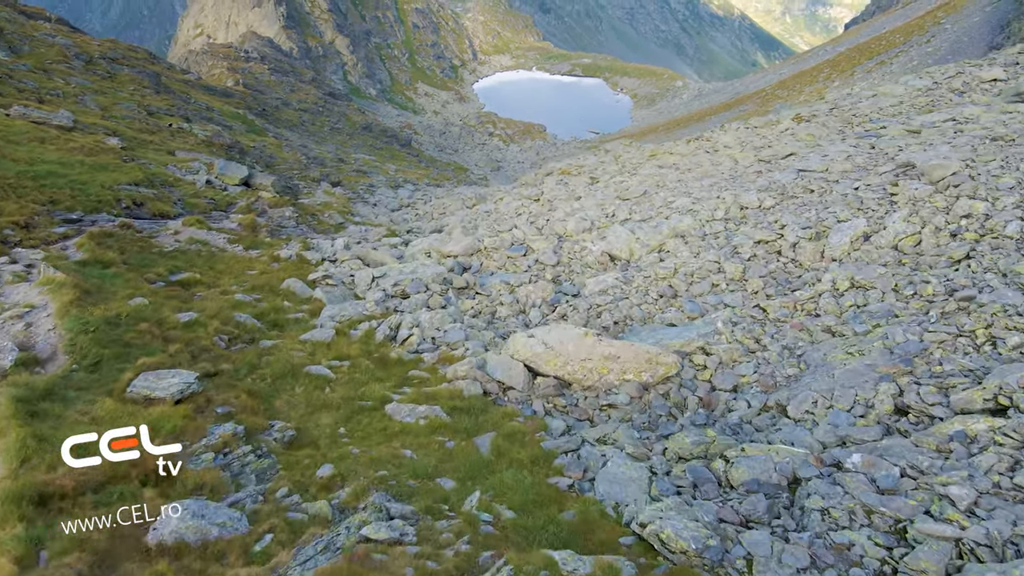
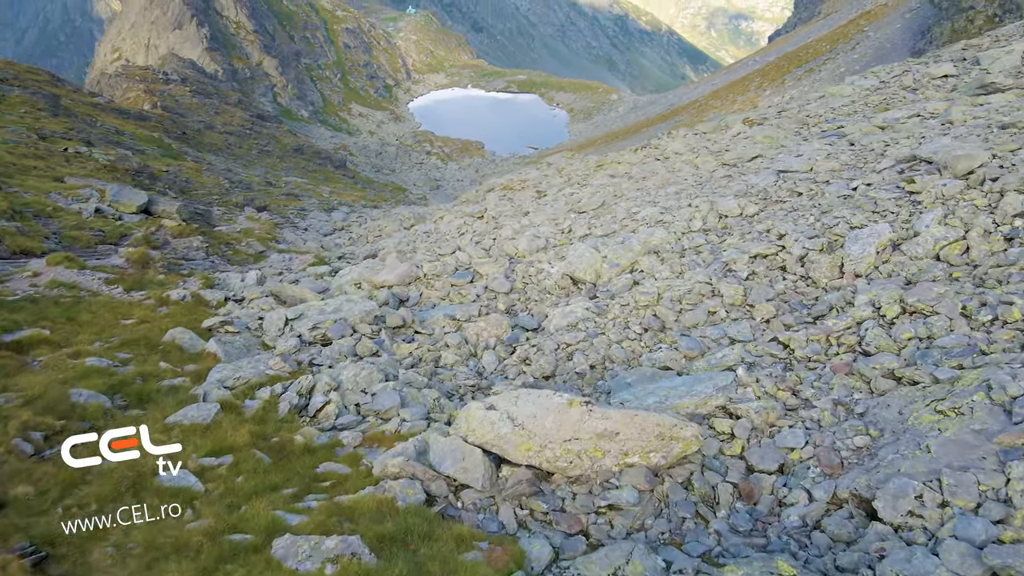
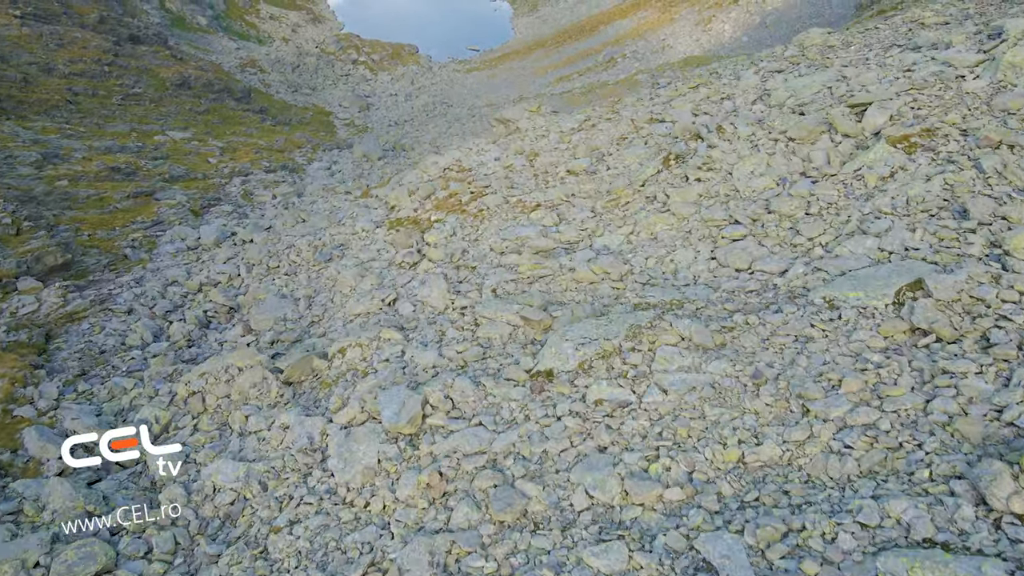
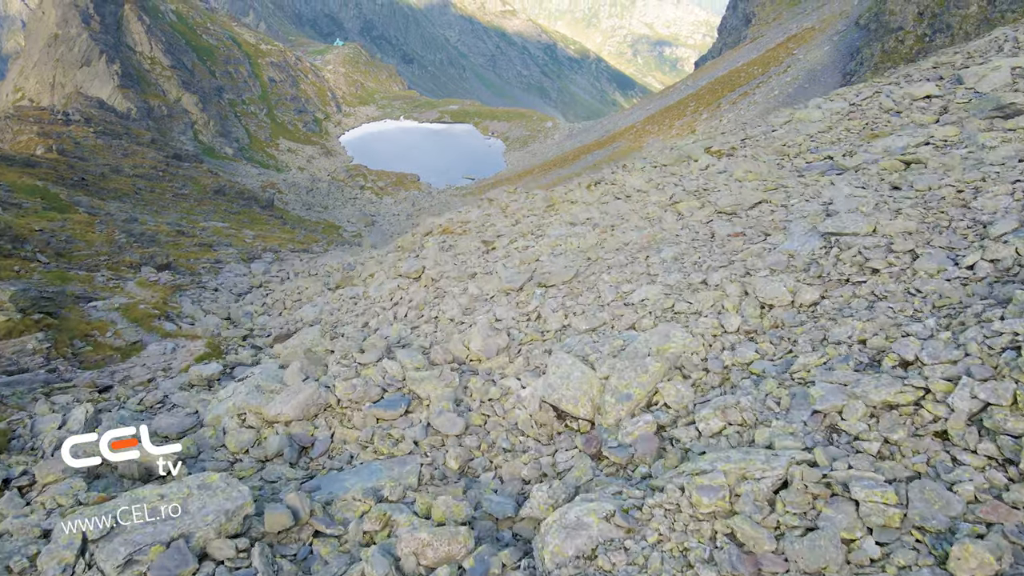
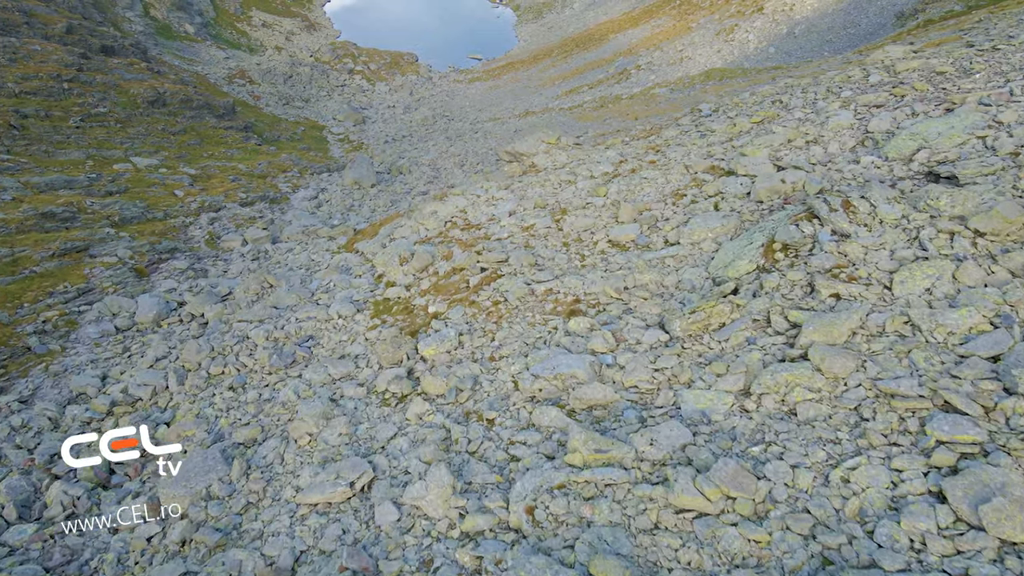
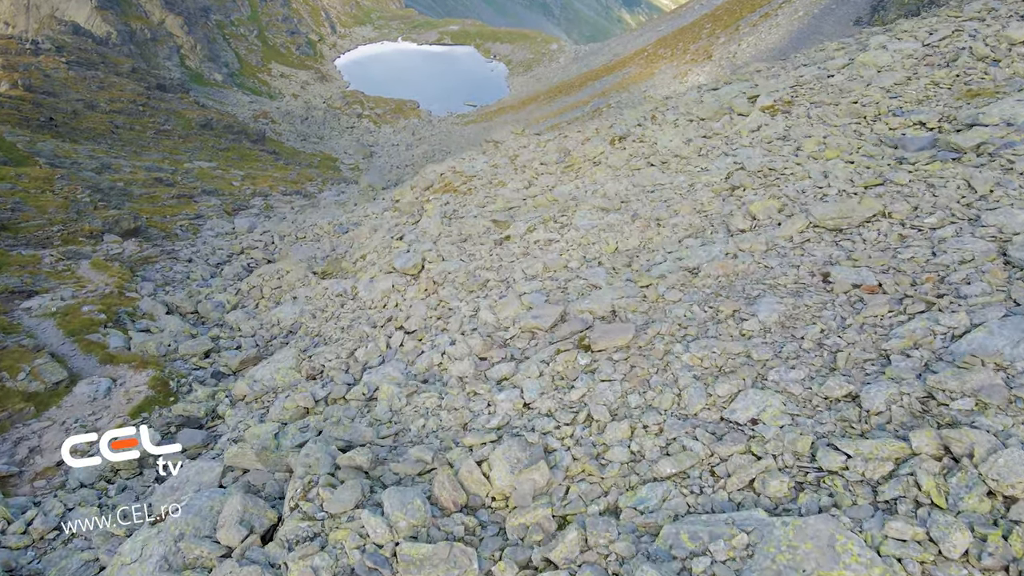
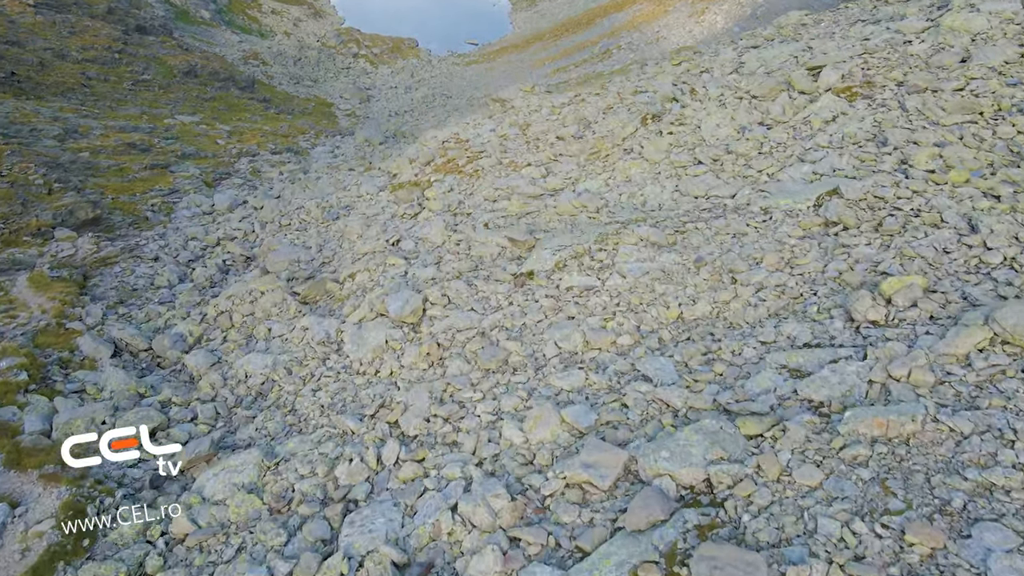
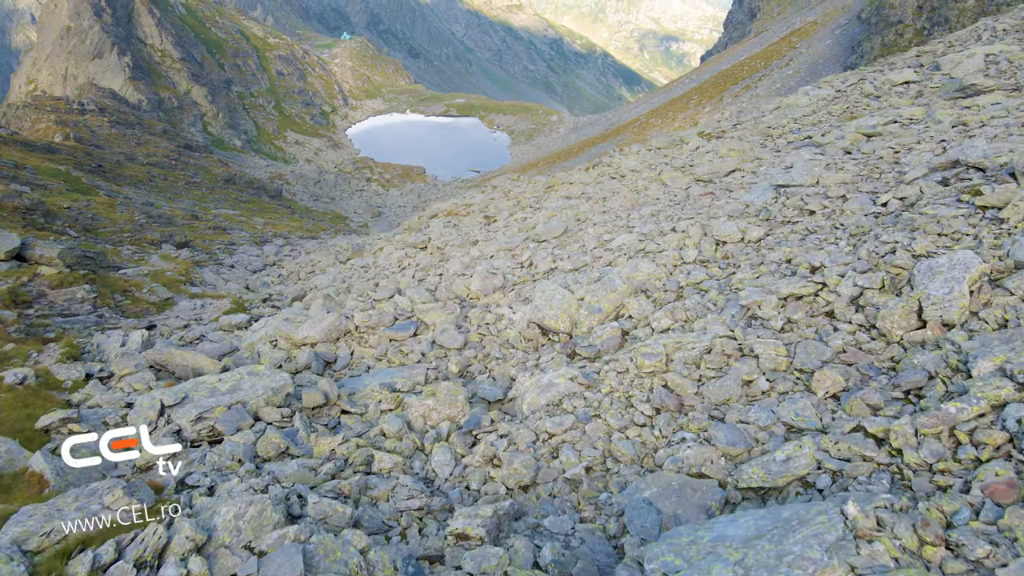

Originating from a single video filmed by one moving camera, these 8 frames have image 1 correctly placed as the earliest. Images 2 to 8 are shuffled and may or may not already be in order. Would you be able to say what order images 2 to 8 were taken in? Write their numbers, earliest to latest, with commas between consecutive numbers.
2, 8, 4, 6, 7, 3, 5
